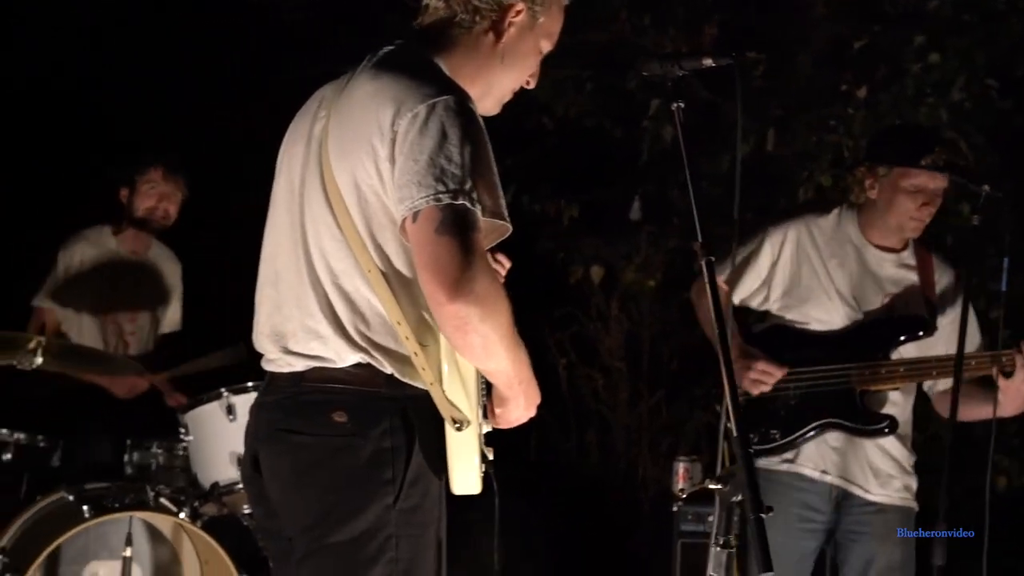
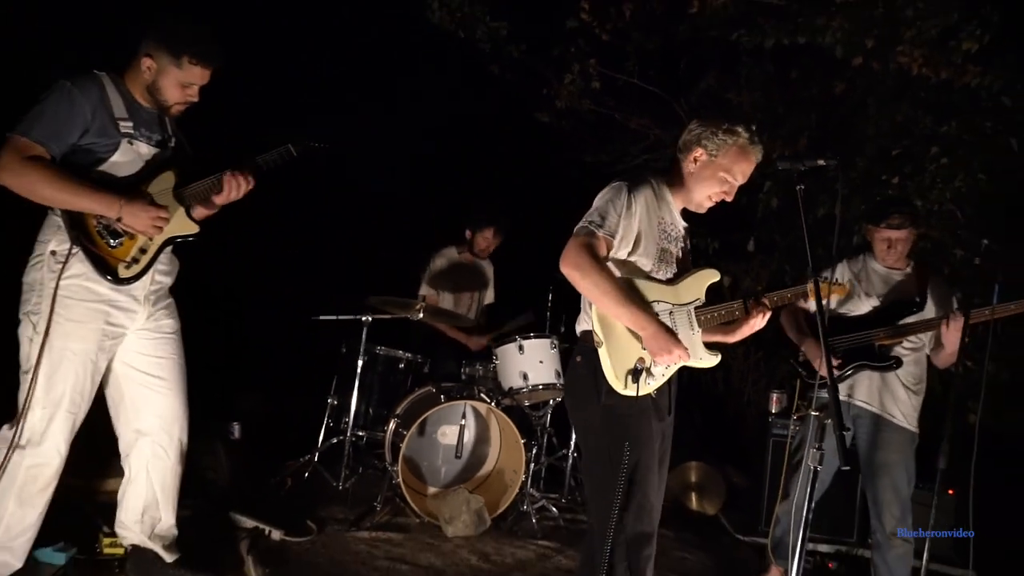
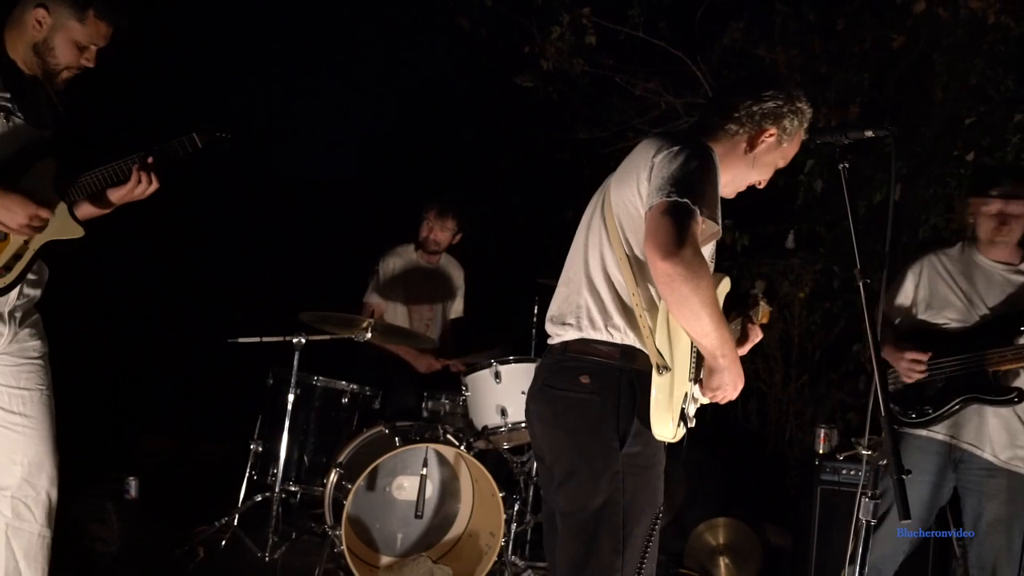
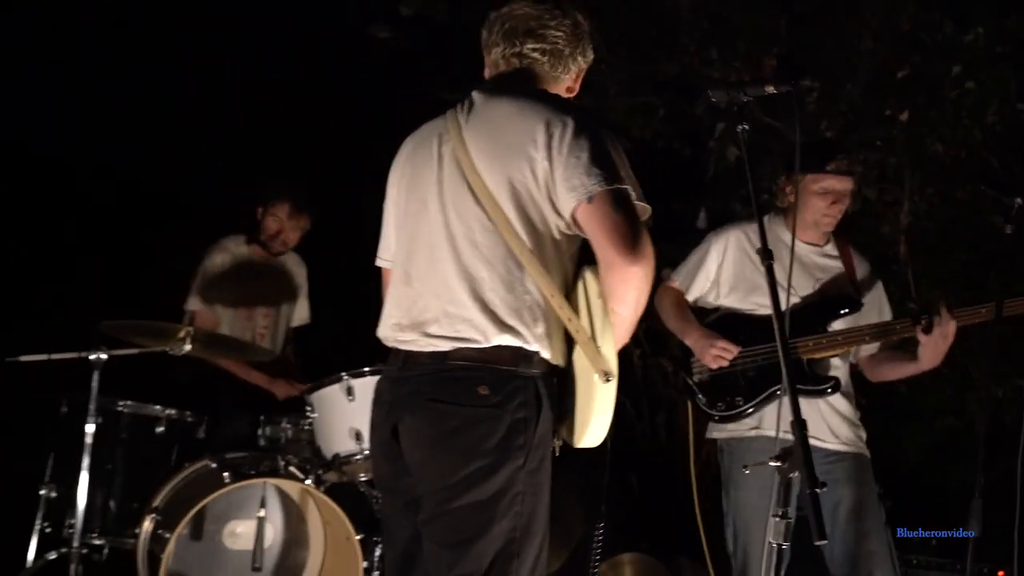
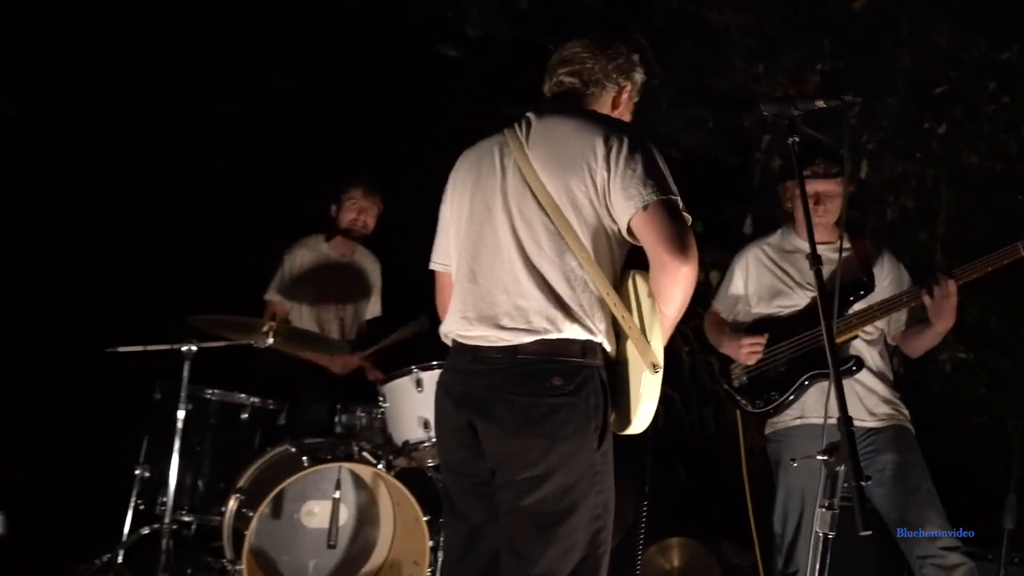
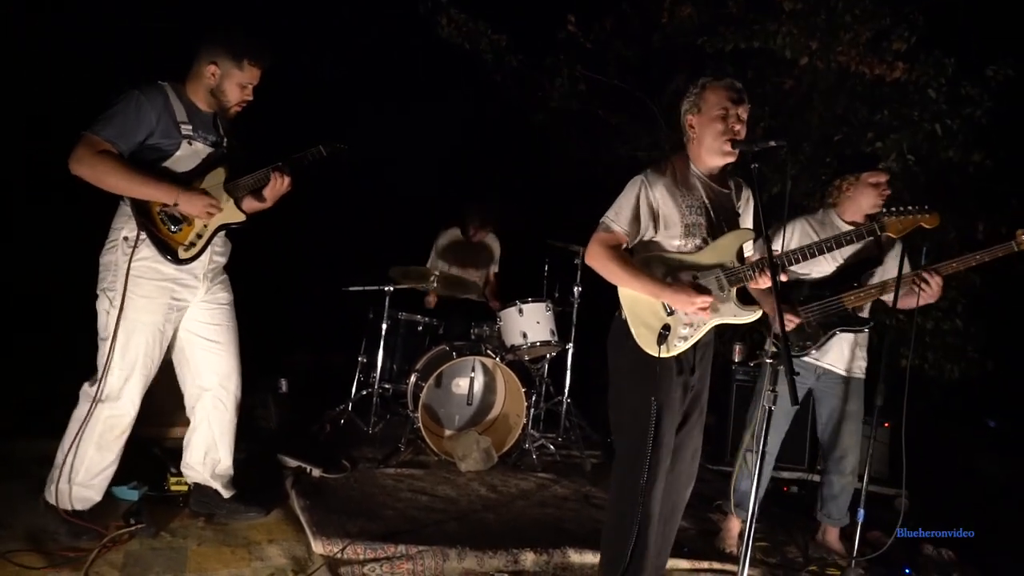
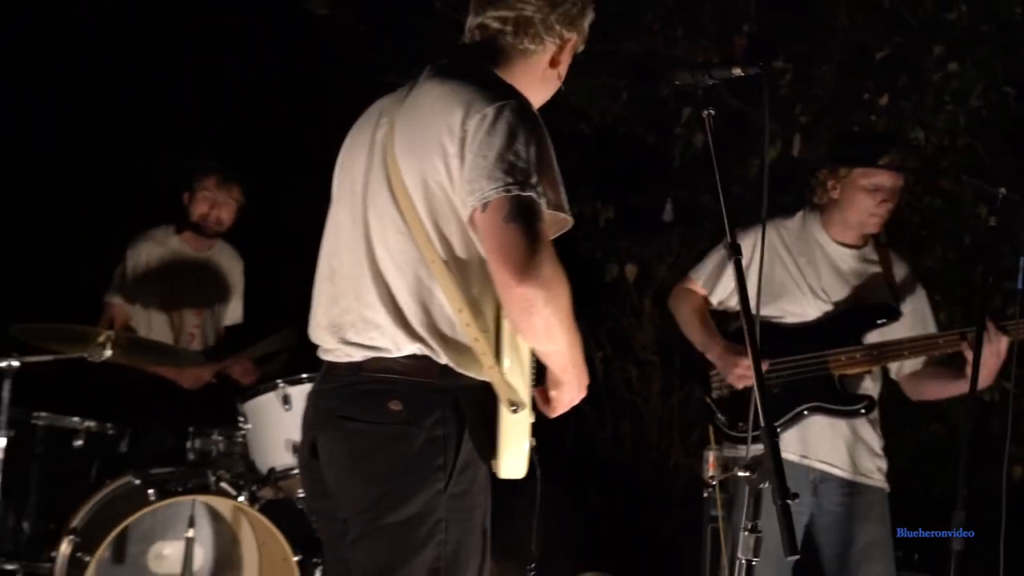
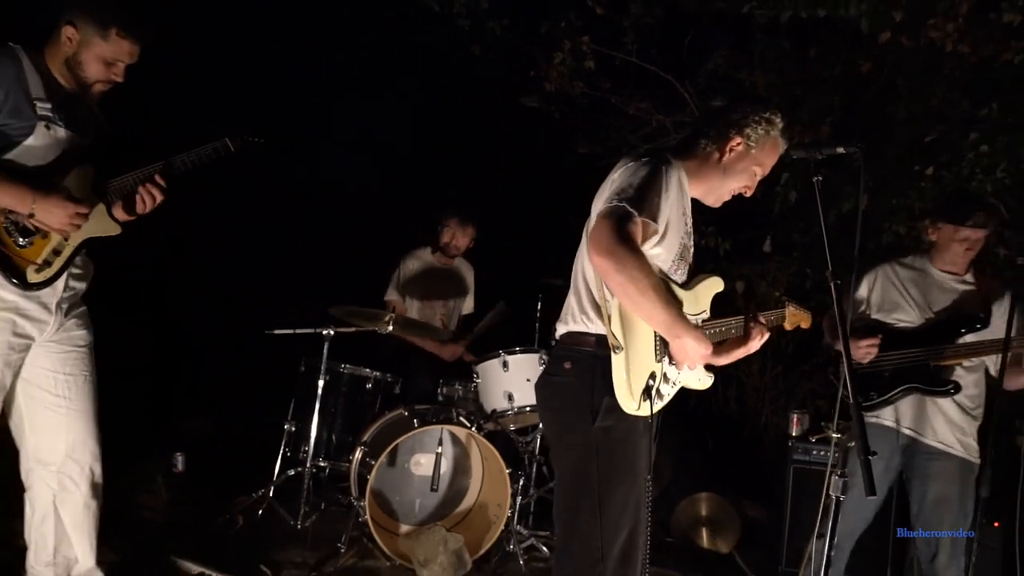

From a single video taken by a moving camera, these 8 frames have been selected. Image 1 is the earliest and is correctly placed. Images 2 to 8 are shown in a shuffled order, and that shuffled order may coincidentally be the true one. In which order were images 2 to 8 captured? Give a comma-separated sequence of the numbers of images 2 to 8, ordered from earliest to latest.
7, 4, 5, 3, 8, 2, 6
